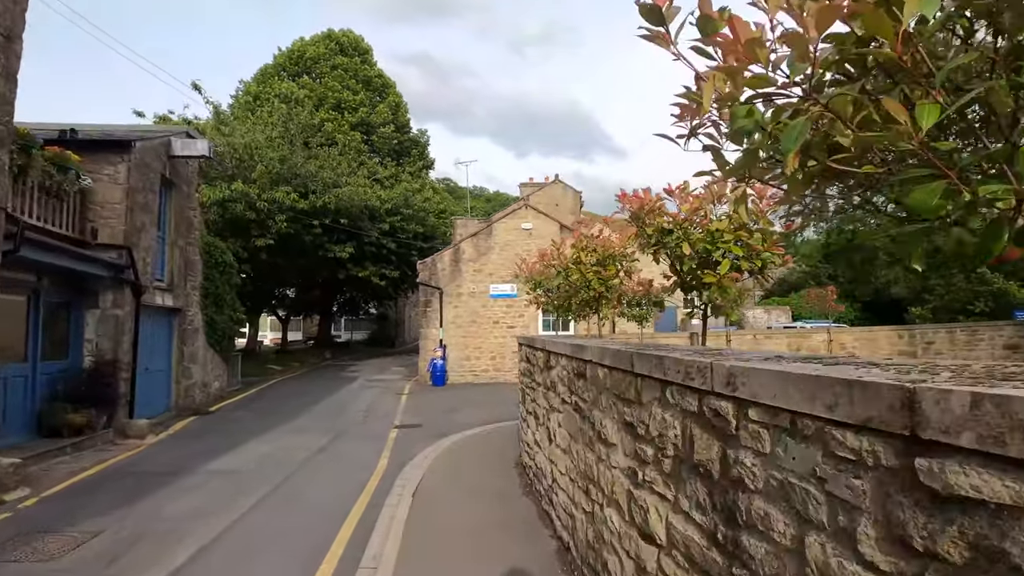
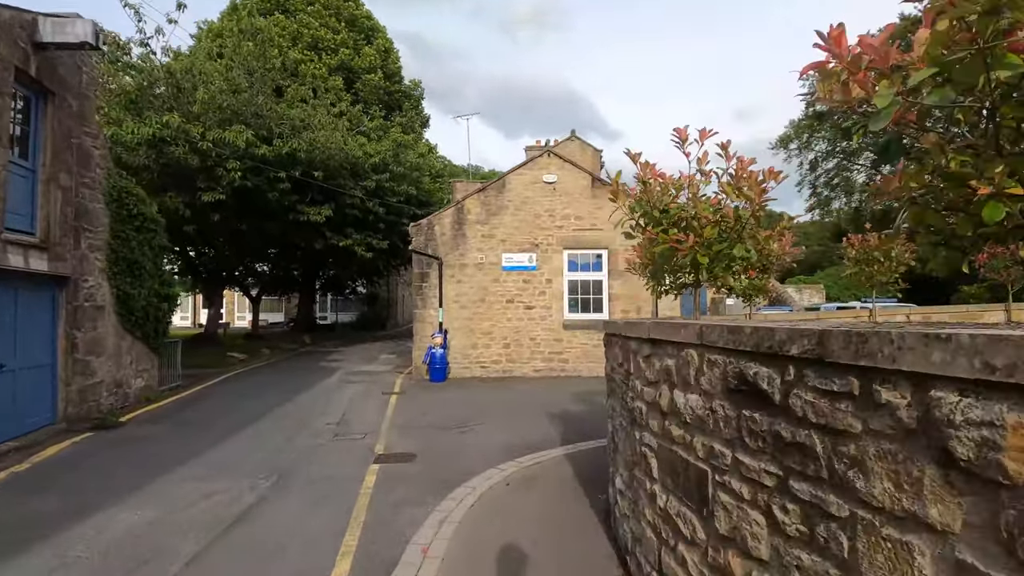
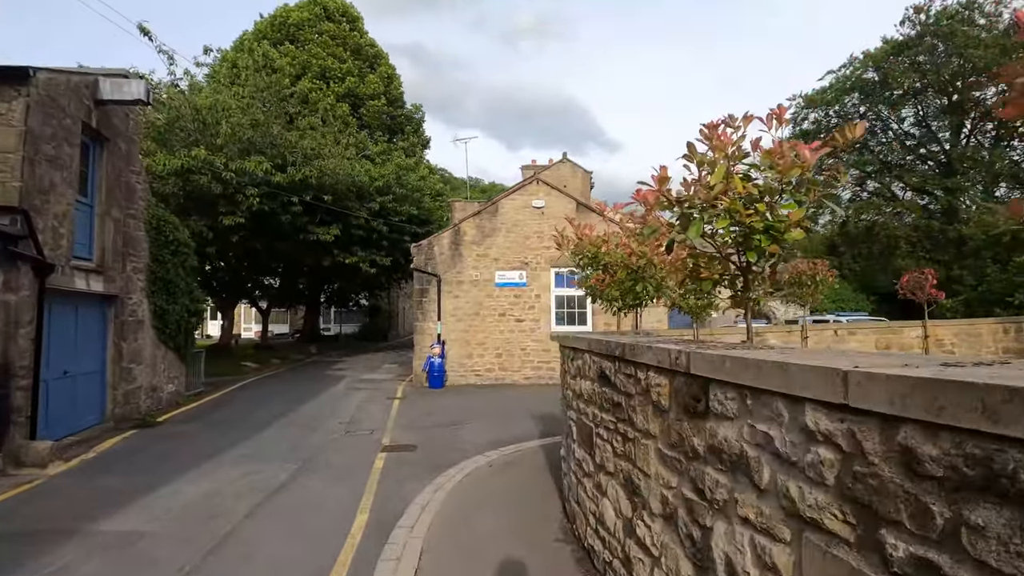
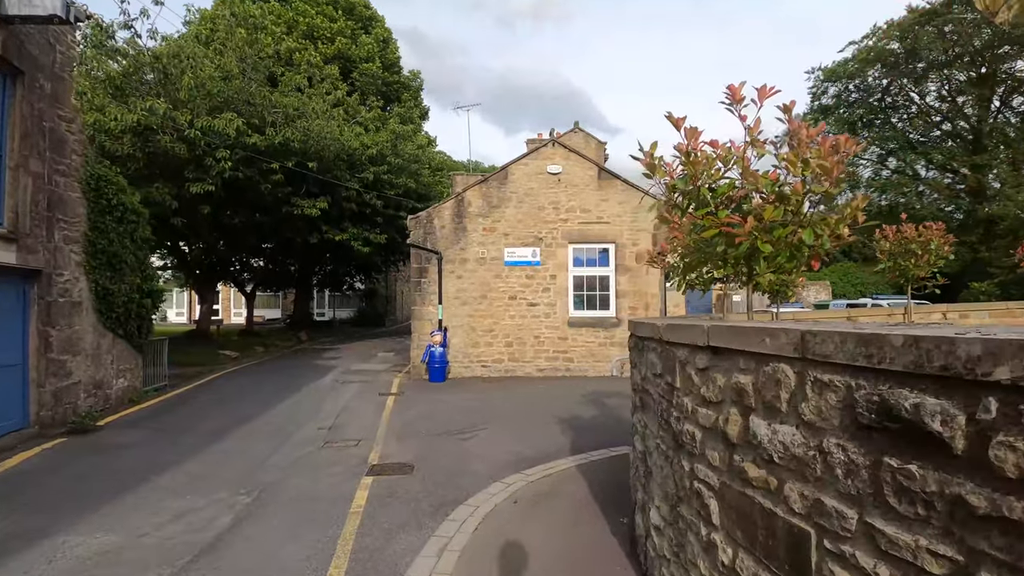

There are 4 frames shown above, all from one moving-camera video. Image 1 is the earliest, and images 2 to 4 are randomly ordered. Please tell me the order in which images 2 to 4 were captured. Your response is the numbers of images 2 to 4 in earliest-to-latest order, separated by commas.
3, 2, 4
